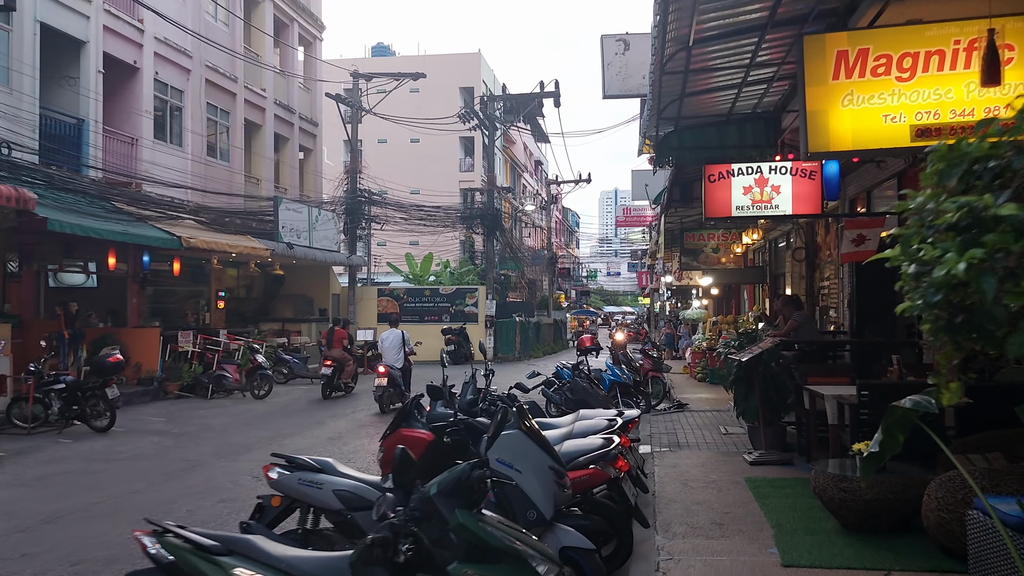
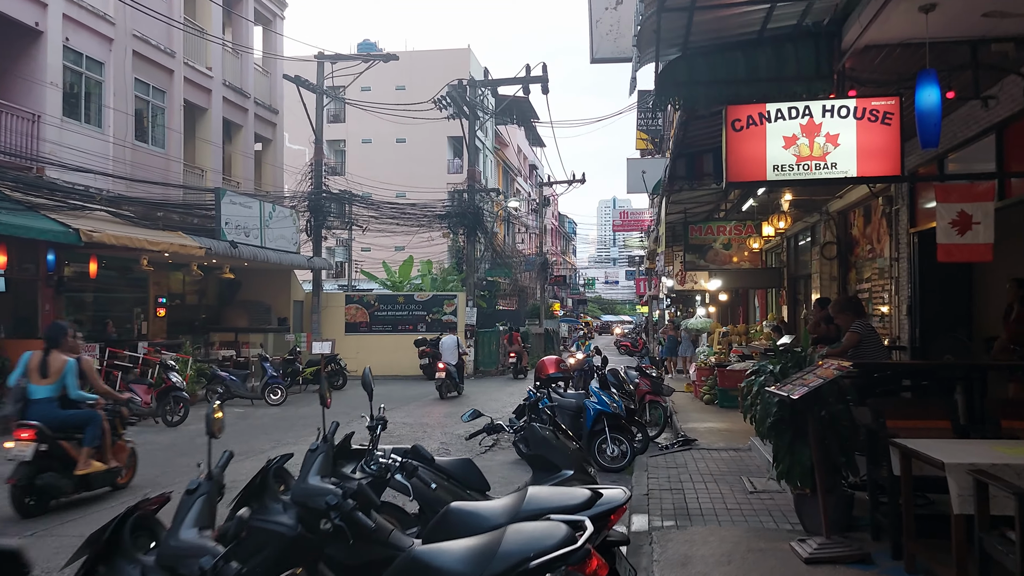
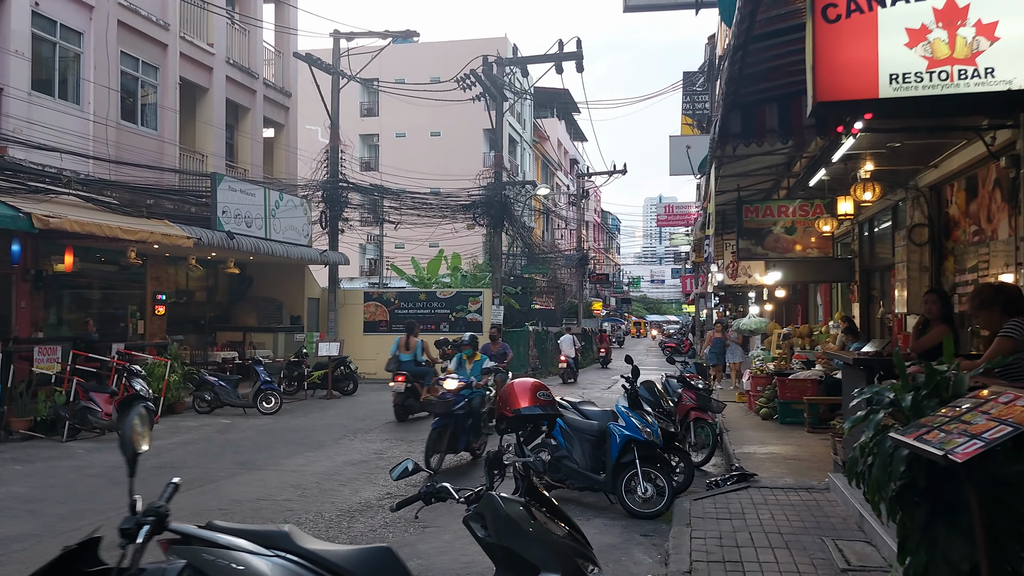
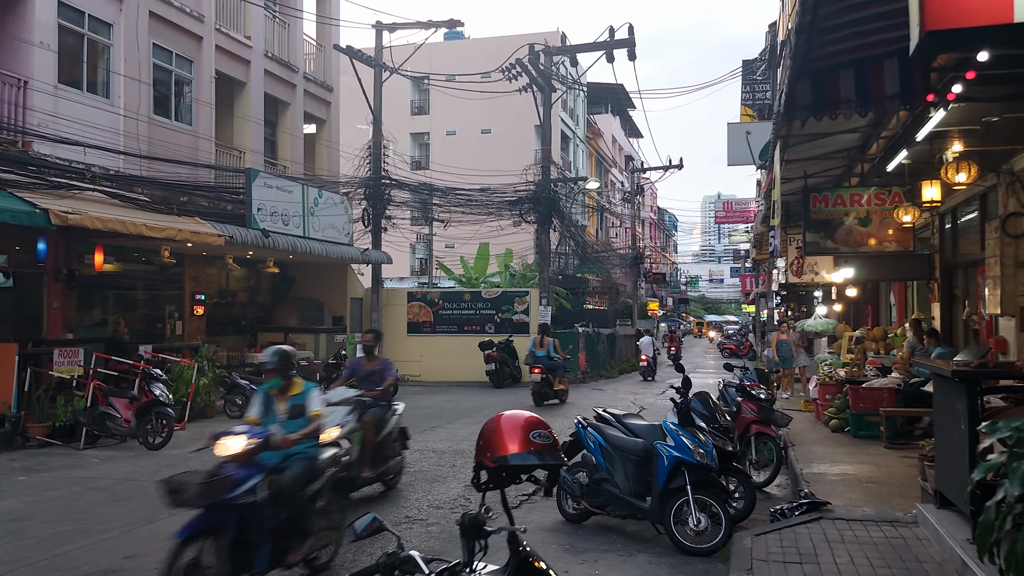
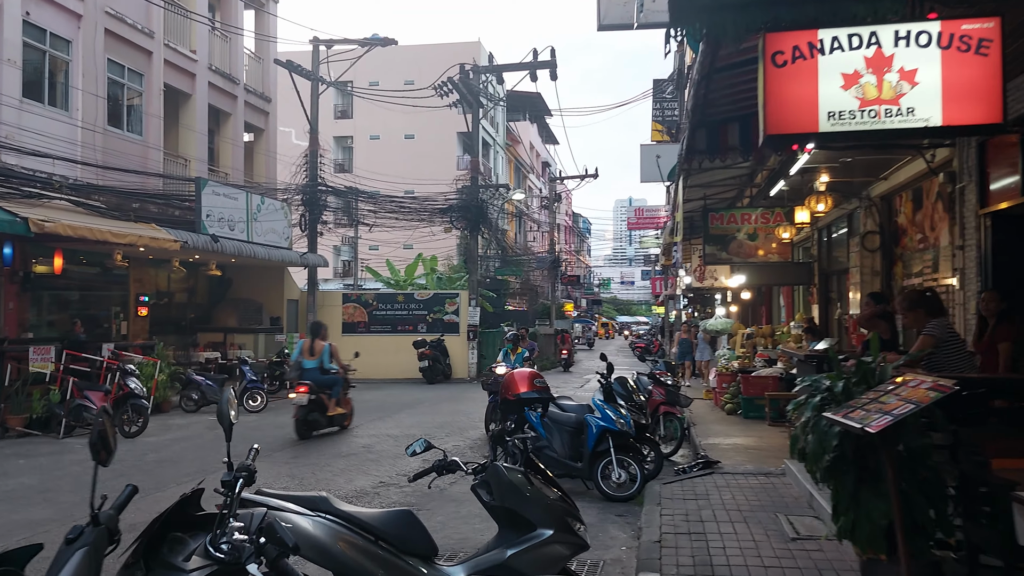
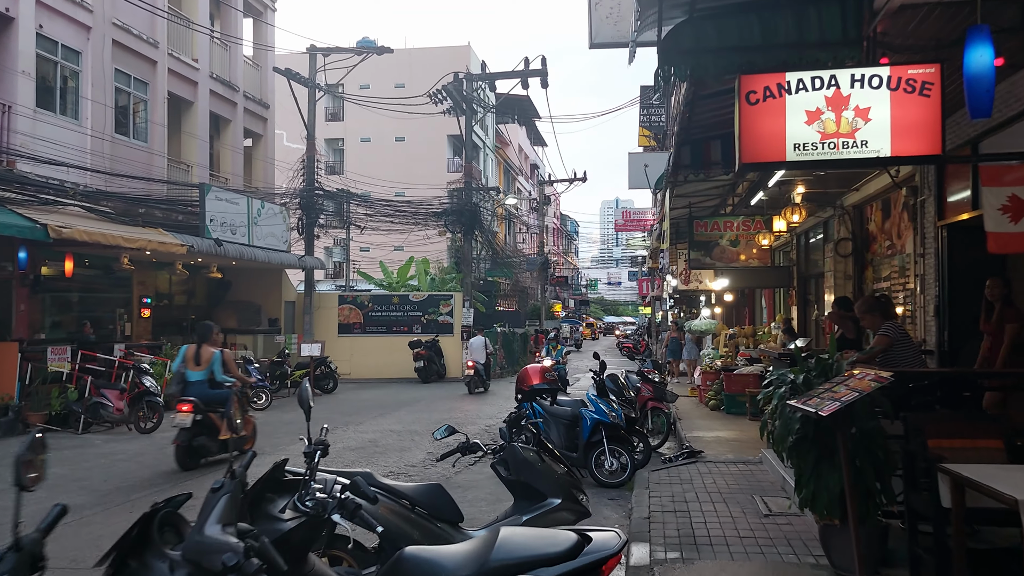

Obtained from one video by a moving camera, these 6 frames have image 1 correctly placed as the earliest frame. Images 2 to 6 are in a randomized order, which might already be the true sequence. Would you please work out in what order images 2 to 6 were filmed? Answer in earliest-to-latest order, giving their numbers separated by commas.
2, 6, 5, 3, 4
